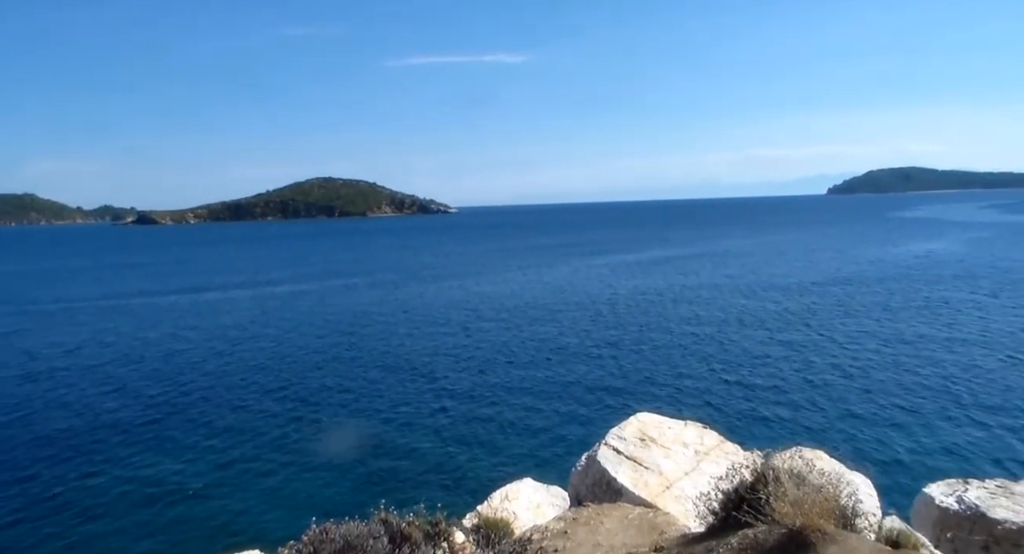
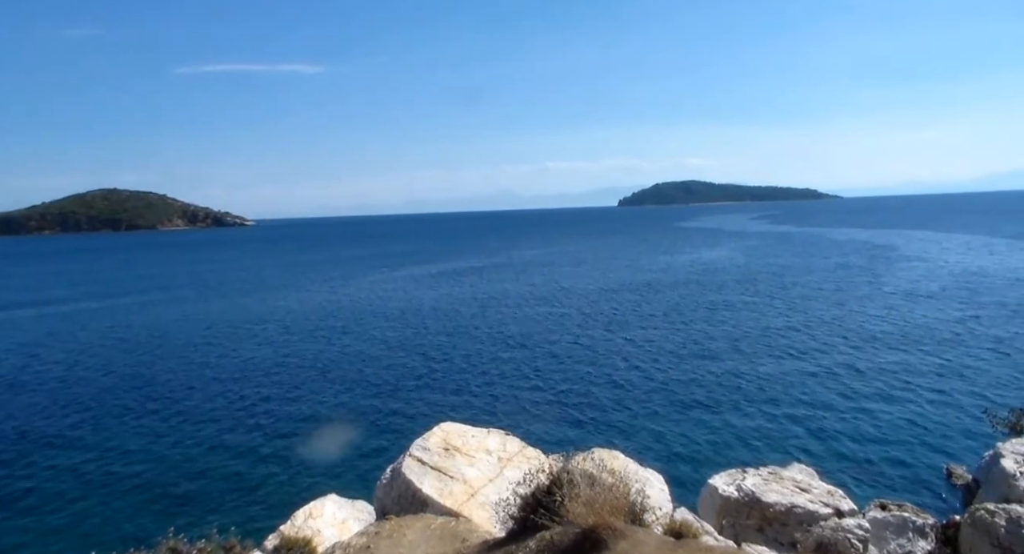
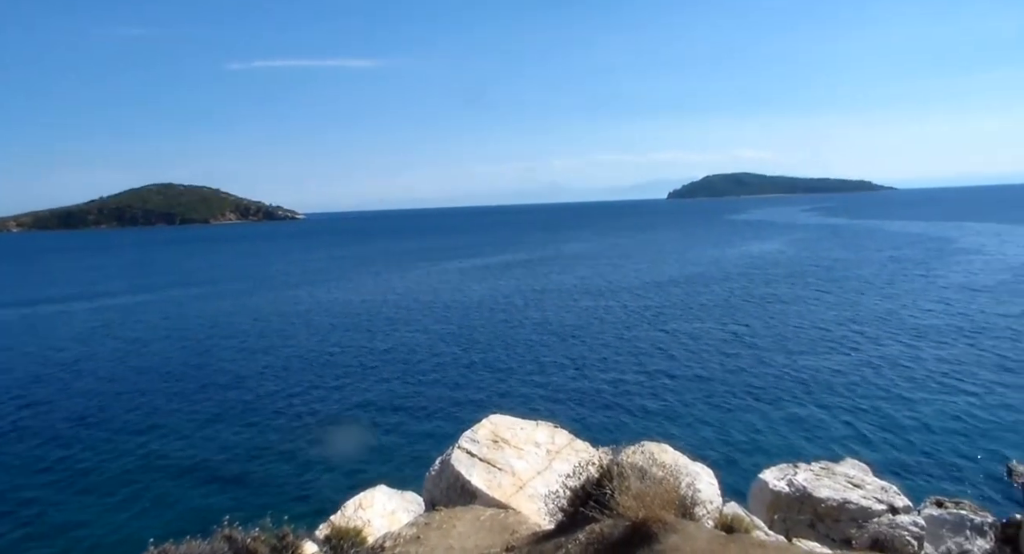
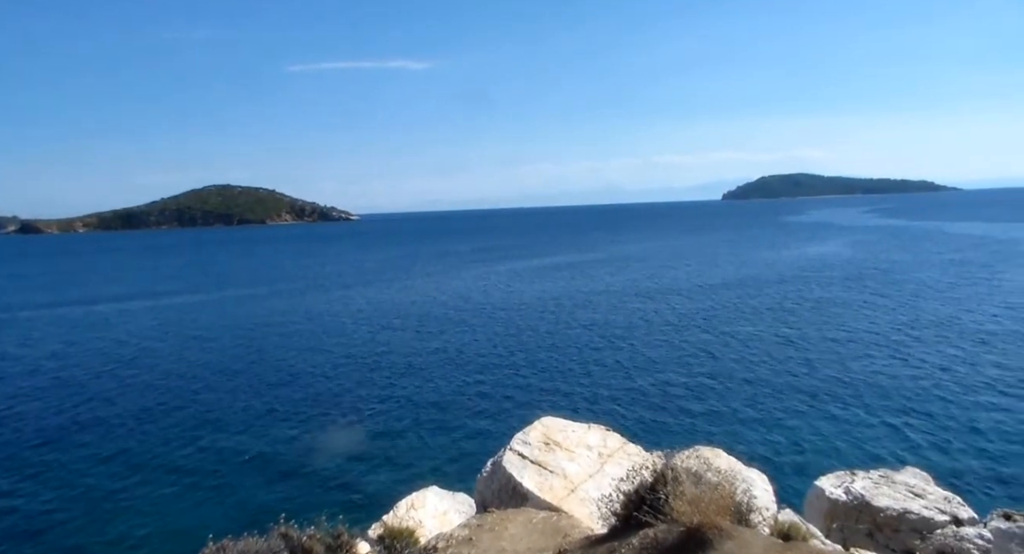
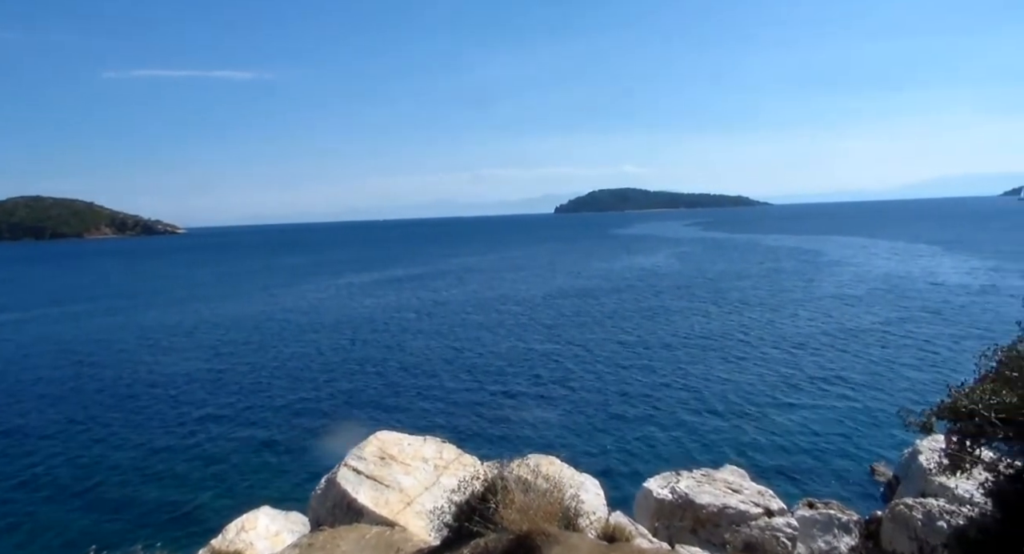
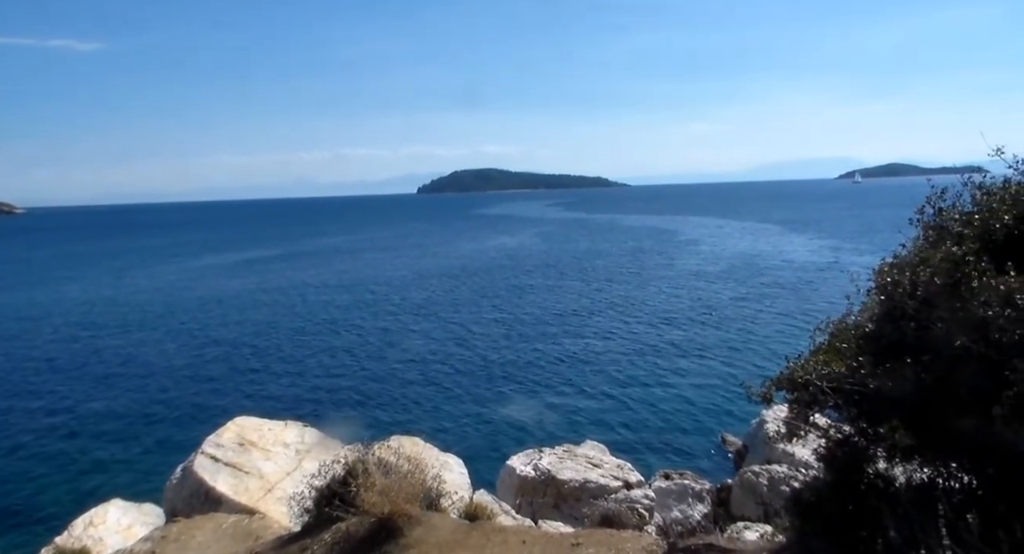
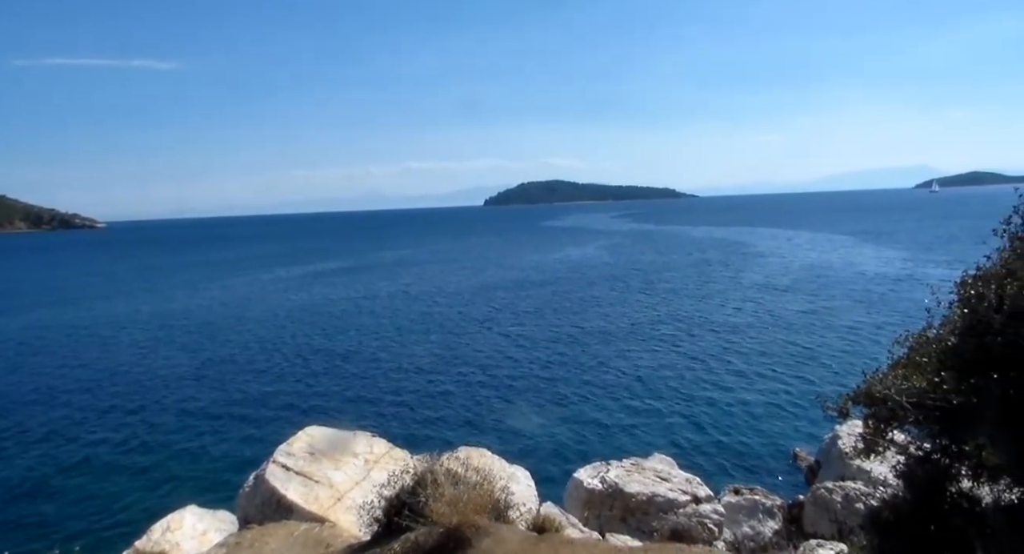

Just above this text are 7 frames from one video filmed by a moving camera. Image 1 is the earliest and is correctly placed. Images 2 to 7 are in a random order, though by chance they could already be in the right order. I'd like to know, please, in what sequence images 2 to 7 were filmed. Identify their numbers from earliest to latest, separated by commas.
4, 3, 2, 5, 7, 6
